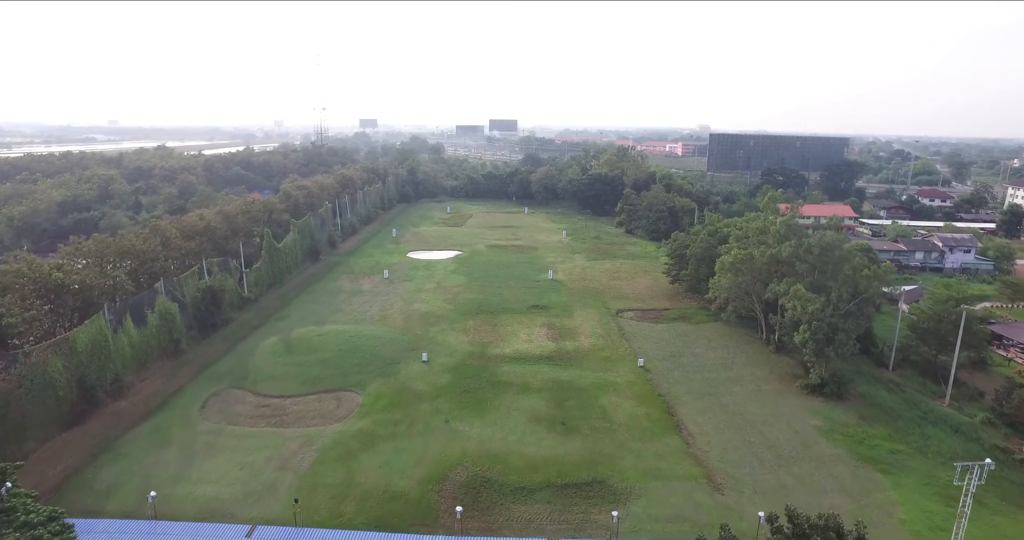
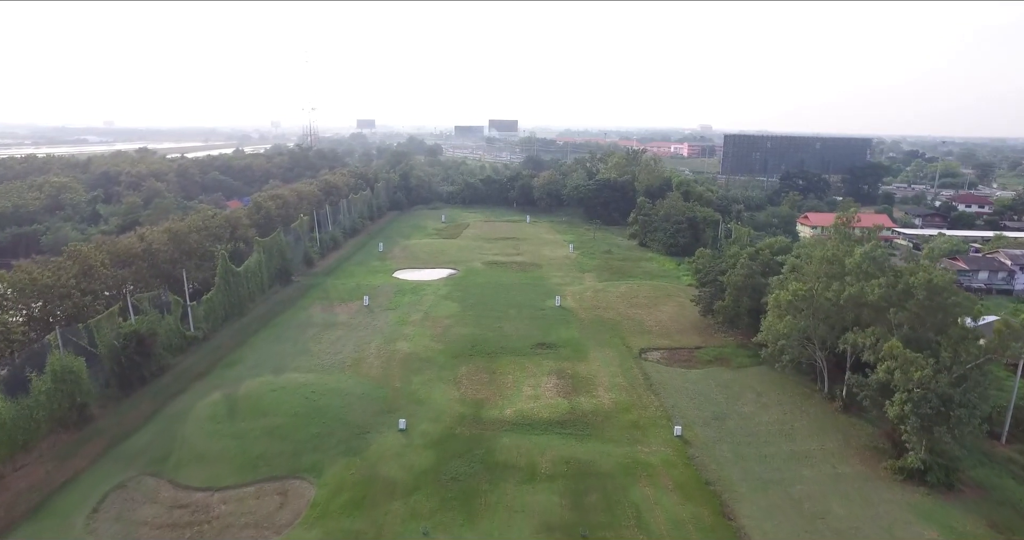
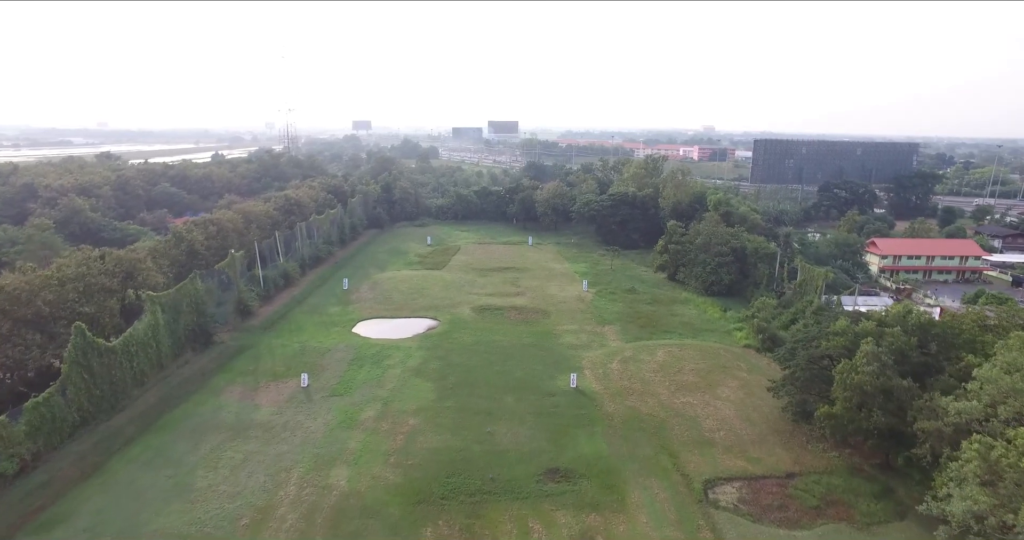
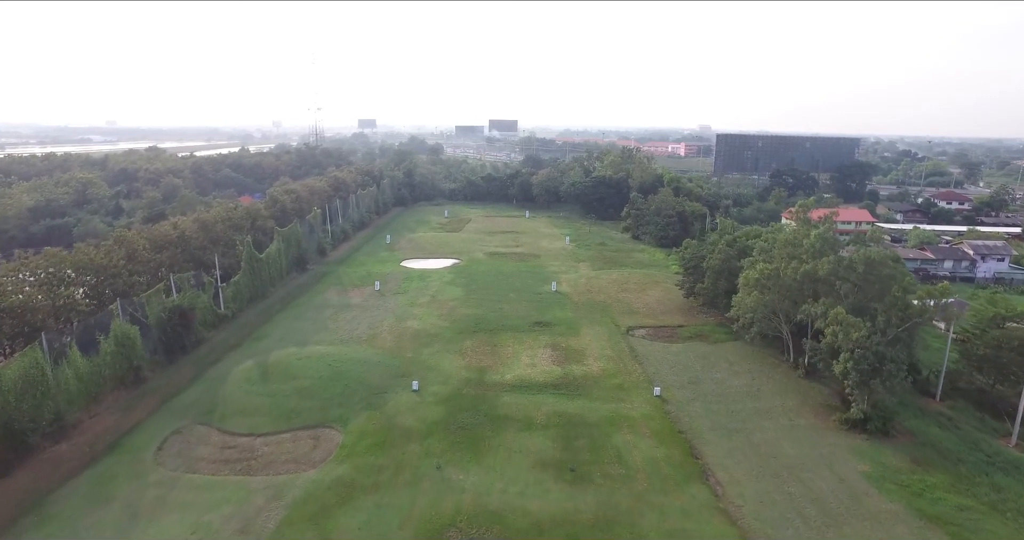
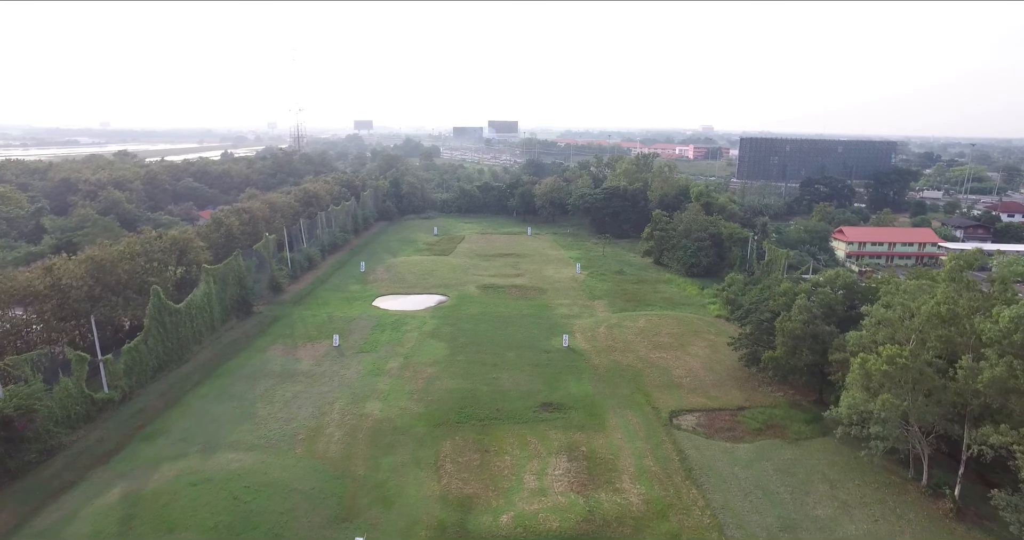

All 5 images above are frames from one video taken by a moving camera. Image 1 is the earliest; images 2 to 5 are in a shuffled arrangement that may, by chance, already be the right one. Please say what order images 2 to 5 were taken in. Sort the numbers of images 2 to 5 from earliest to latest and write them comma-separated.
4, 2, 5, 3
